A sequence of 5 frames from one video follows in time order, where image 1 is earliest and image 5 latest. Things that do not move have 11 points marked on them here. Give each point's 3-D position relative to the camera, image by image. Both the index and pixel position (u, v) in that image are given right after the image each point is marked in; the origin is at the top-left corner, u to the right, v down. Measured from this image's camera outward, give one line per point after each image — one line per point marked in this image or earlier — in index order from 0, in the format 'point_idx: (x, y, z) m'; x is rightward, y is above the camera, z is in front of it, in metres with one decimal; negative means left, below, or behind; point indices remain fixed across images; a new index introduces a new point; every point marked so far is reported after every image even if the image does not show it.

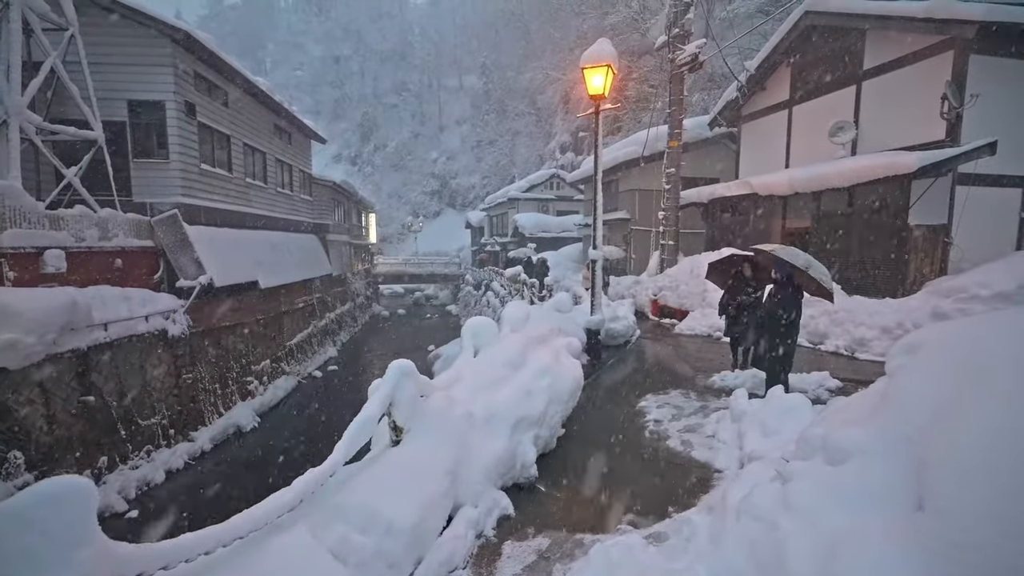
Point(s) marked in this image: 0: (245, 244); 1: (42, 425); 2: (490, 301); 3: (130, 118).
0: (-7.7, +1.2, +13.9) m
1: (-8.0, -2.3, +8.3) m
2: (-0.8, -0.5, +18.5) m
3: (-8.8, +3.9, +11.2) m
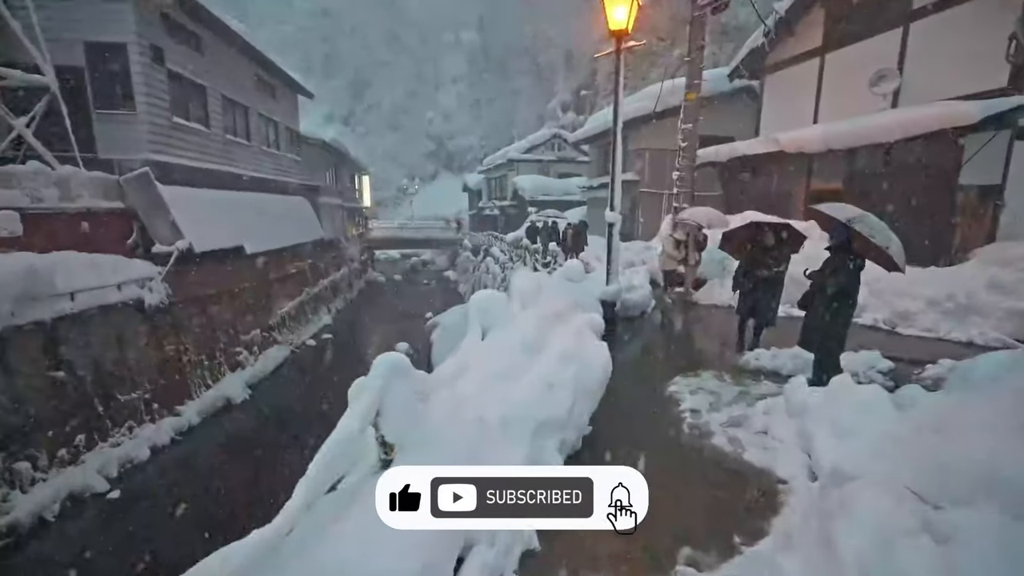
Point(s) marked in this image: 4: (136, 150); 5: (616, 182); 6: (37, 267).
0: (-7.6, +2.2, +13.0) m
1: (-7.9, -1.8, +7.7) m
2: (-0.8, +0.8, +17.8) m
3: (-8.8, +4.7, +10.1) m
4: (-8.1, +3.0, +10.5) m
5: (+1.7, +1.7, +8.0) m
6: (-7.7, +0.3, +7.9) m
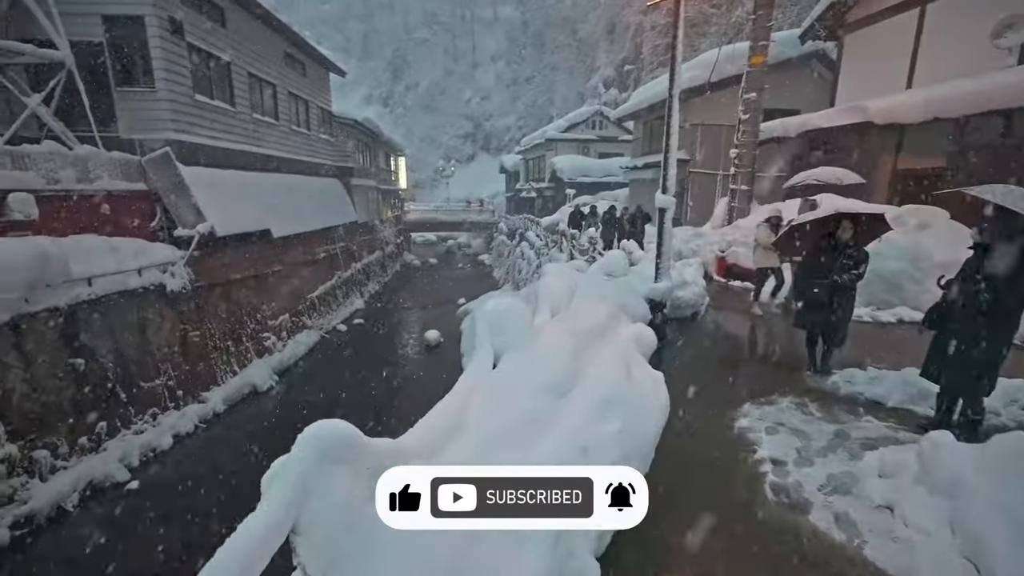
0: (-6.7, +2.6, +12.6) m
1: (-7.4, -1.6, +7.5) m
2: (+0.4, +1.2, +16.9) m
3: (-8.0, +5.0, +9.7) m
4: (-7.4, +3.3, +10.1) m
5: (+2.2, +1.8, +6.9) m
6: (-7.2, +0.5, +7.6) m
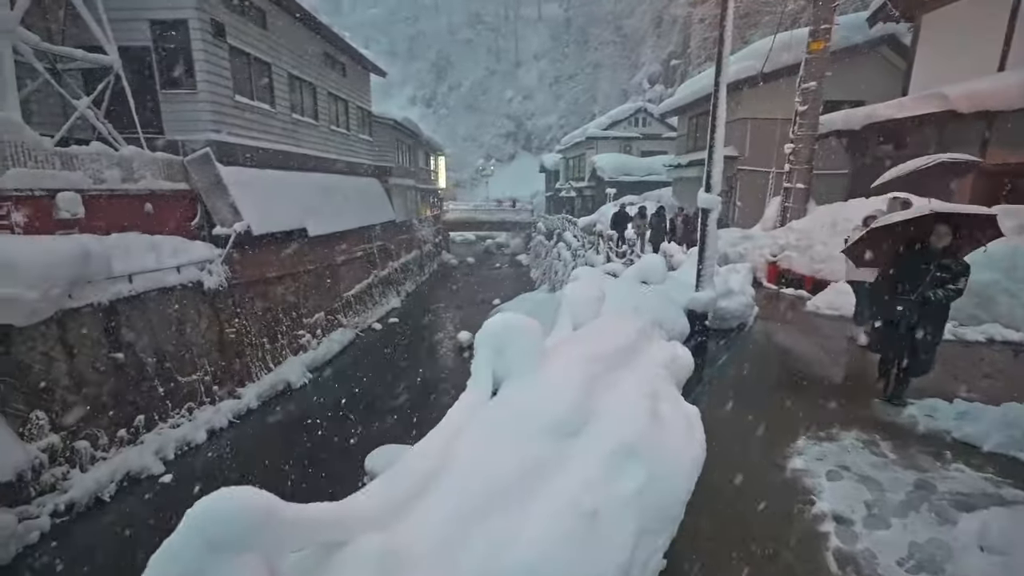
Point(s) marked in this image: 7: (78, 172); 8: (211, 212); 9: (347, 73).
0: (-5.8, +2.6, +12.7) m
1: (-7.0, -1.5, +7.7) m
2: (+1.7, +1.2, +16.5) m
3: (-7.3, +5.1, +10.0) m
4: (-6.6, +3.4, +10.3) m
5: (+2.6, +1.7, +6.3) m
6: (-6.7, +0.6, +7.8) m
7: (-7.1, +1.9, +8.0) m
8: (-6.4, +1.6, +10.3) m
9: (-5.9, +7.6, +17.3) m
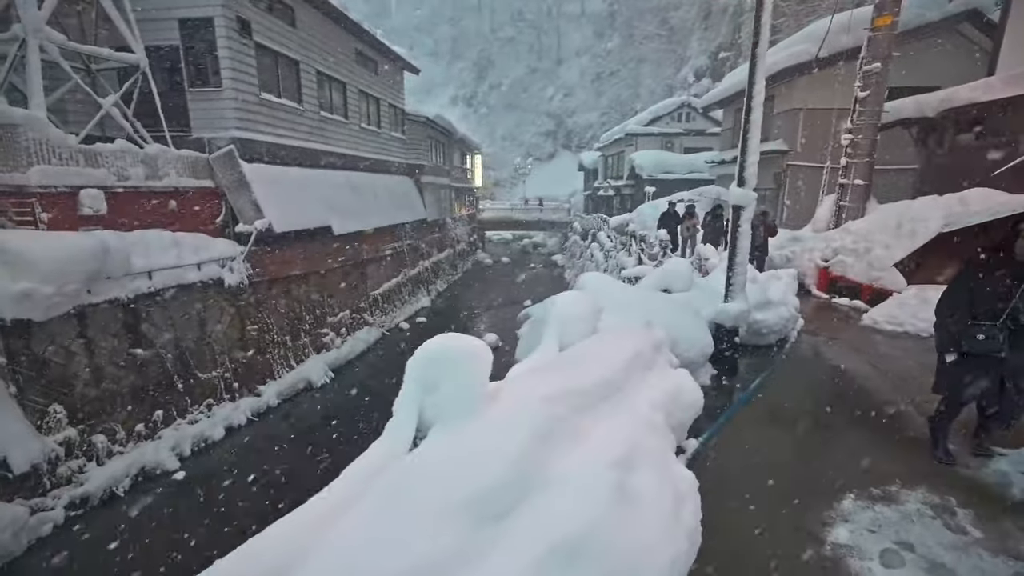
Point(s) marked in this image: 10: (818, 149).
0: (-5.1, +2.7, +12.7) m
1: (-6.8, -1.4, +7.8) m
2: (+2.6, +1.1, +15.8) m
3: (-6.8, +5.1, +10.0) m
4: (-6.1, +3.4, +10.3) m
5: (+2.8, +1.6, +5.6) m
6: (-6.4, +0.6, +7.8) m
7: (-6.8, +2.0, +8.1) m
8: (-5.9, +1.7, +10.3) m
9: (-4.7, +7.7, +17.3) m
10: (+9.3, +4.2, +14.8) m
